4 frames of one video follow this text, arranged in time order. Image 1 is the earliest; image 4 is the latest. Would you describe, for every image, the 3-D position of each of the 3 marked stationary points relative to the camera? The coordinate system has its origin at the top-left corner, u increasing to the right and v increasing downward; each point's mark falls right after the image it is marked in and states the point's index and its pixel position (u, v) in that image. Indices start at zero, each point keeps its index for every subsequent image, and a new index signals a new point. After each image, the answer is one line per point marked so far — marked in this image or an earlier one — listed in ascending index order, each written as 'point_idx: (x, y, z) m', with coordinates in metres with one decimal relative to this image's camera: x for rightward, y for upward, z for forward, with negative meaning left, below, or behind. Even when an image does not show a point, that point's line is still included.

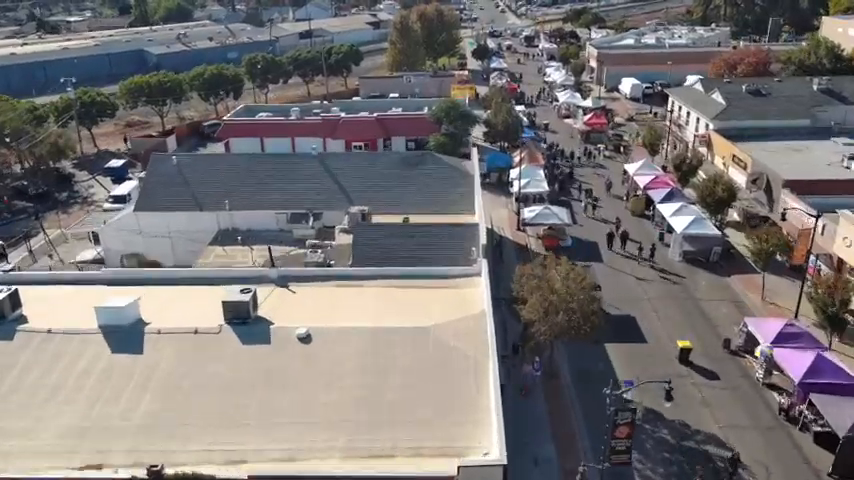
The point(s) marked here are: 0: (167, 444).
0: (-6.3, -5.0, +16.8) m
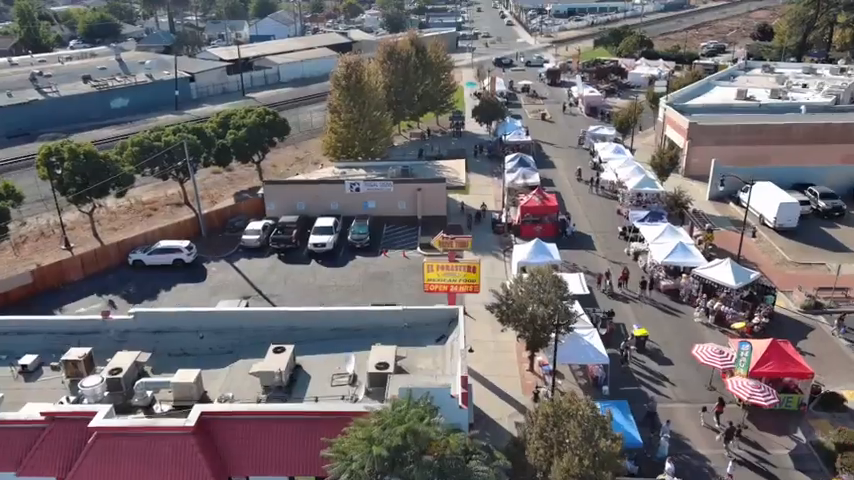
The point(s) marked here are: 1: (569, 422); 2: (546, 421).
0: (-8.5, -19.0, -17.2) m
1: (+3.4, -4.2, +16.8) m
2: (+2.9, -4.5, +16.8) m
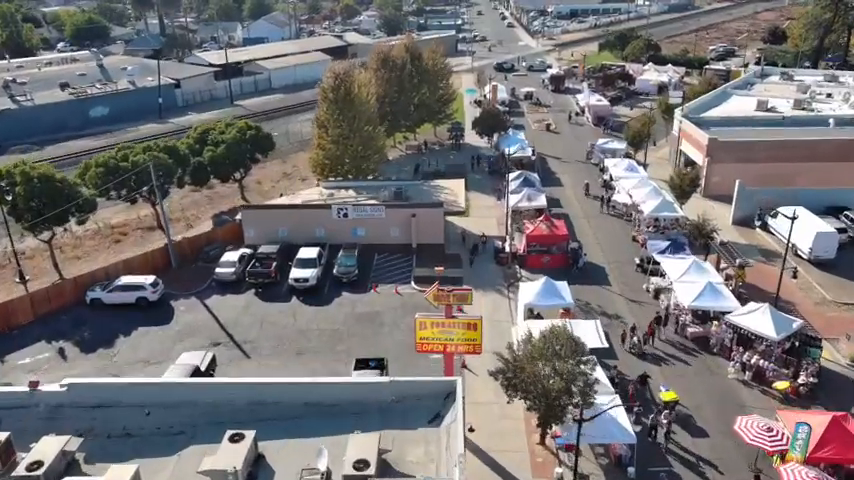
0: (-8.7, -20.6, -21.2) m
1: (+3.2, -5.8, +12.9) m
2: (+2.7, -6.1, +12.9) m
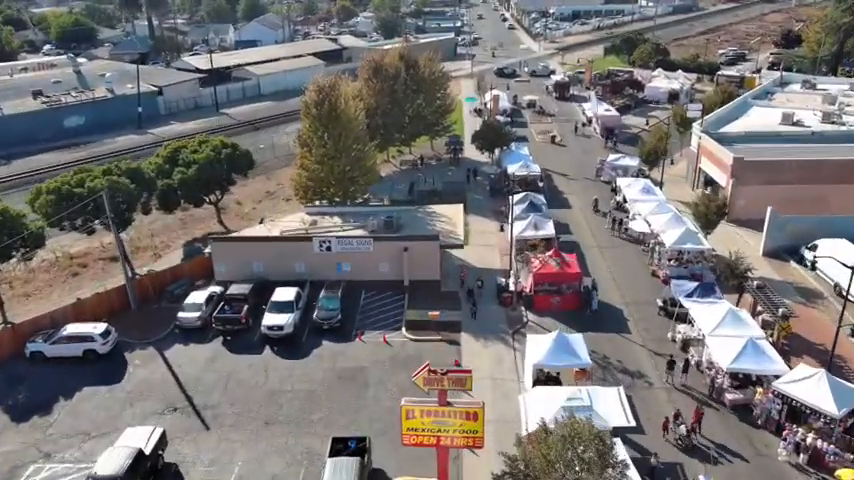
0: (-9.0, -22.3, -25.4) m
1: (+2.9, -7.5, +8.7) m
2: (+2.4, -7.8, +8.7) m
